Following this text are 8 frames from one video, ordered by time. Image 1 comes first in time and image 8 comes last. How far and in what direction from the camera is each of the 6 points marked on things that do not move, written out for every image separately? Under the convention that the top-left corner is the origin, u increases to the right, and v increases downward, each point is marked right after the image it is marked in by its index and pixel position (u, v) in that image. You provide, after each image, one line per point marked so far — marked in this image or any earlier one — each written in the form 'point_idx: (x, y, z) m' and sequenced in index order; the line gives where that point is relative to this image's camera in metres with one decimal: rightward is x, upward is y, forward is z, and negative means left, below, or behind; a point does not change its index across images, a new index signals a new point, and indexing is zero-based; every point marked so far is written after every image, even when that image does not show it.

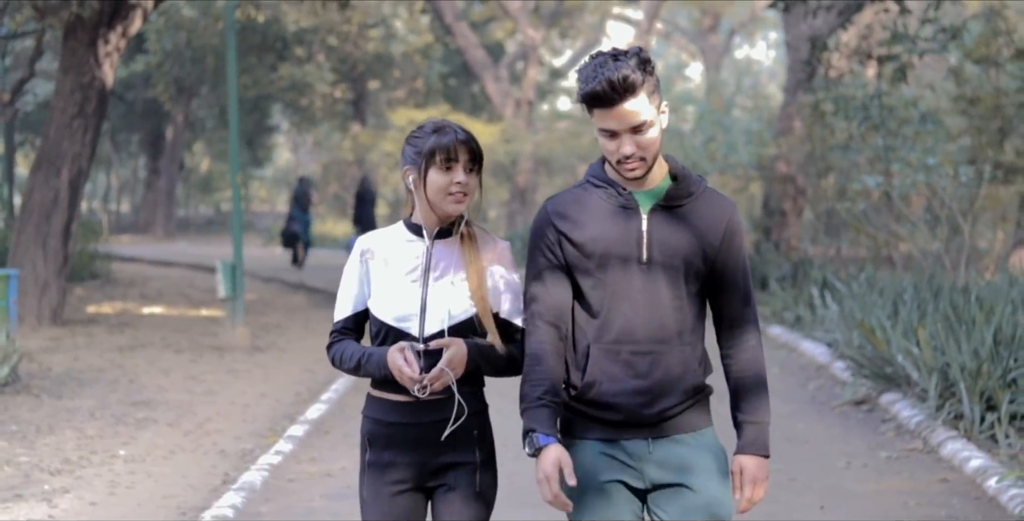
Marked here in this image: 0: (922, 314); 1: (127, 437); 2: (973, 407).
0: (+3.2, -0.4, +11.2) m
1: (-2.6, -1.2, +9.7) m
2: (+2.9, -0.9, +9.1) m
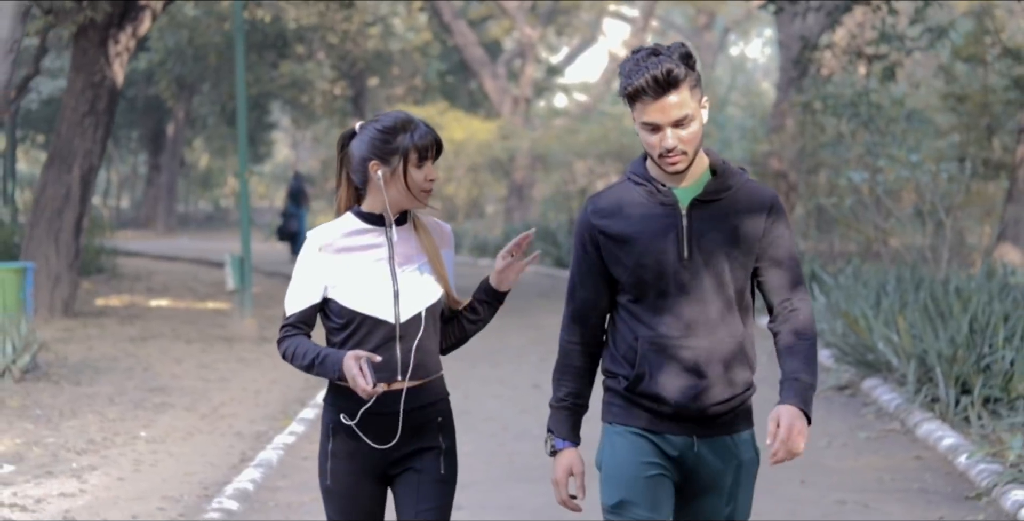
0: (+3.2, -0.3, +11.7) m
1: (-2.6, -1.1, +10.2) m
2: (+2.9, -0.9, +9.6) m
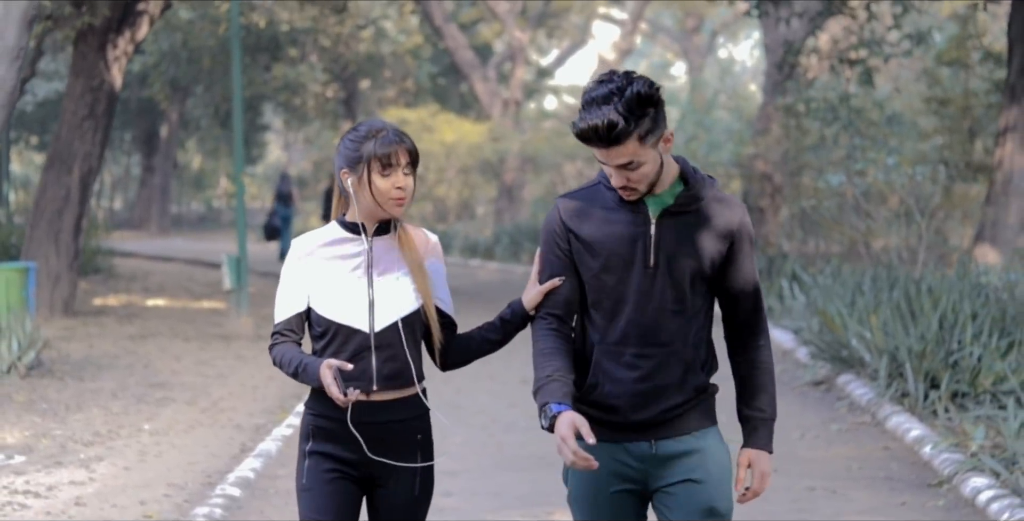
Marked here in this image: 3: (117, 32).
0: (+3.1, -0.3, +12.2) m
1: (-2.7, -1.1, +10.6) m
2: (+2.8, -0.9, +10.1) m
3: (-4.6, +2.7, +17.0) m
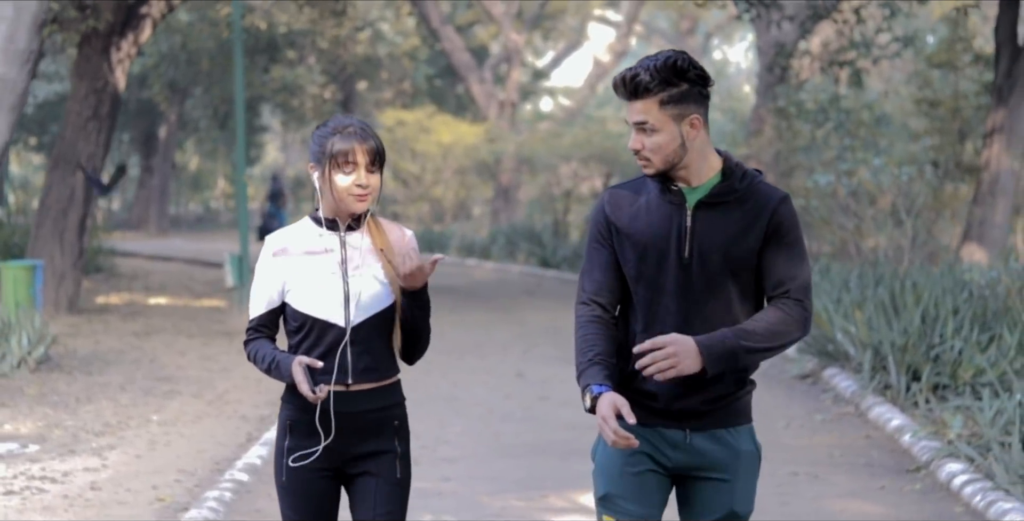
0: (+3.0, -0.3, +12.5) m
1: (-2.7, -1.1, +11.0) m
2: (+2.8, -0.8, +10.5) m
3: (-4.6, +2.7, +17.3) m
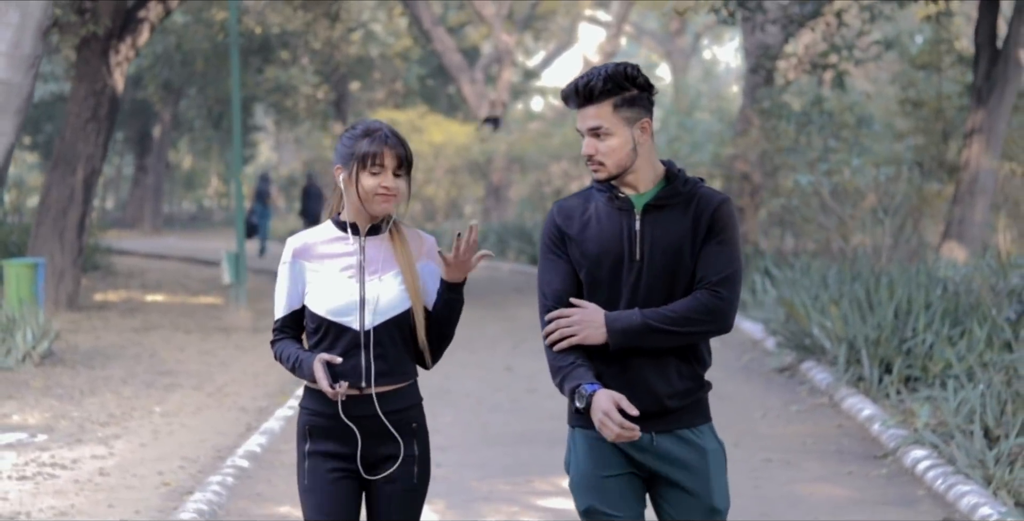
0: (+2.9, -0.3, +13.0) m
1: (-2.8, -1.1, +11.4) m
2: (+2.7, -0.8, +10.9) m
3: (-4.8, +2.7, +17.7) m
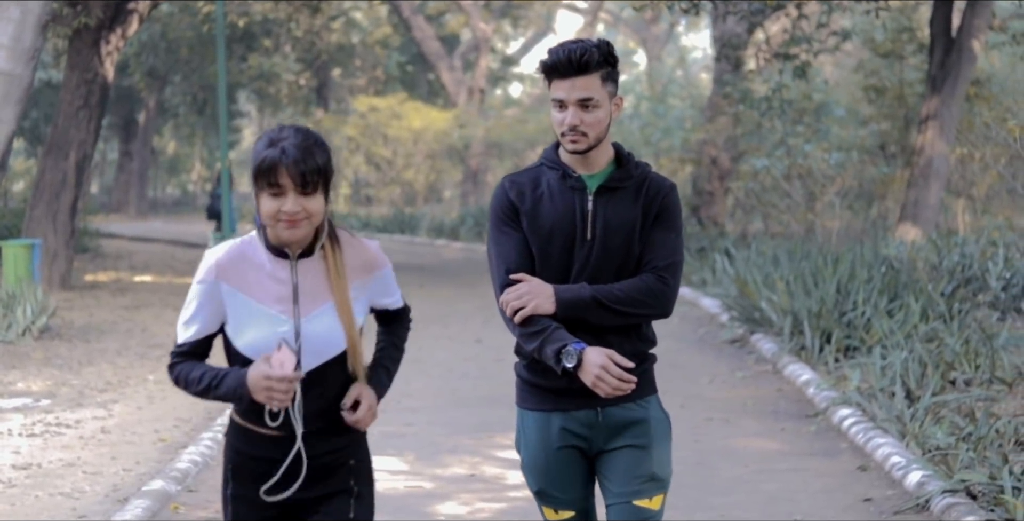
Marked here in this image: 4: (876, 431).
0: (+2.6, -0.1, +13.9) m
1: (-3.0, -0.9, +12.2) m
2: (+2.4, -0.6, +11.8) m
3: (-5.1, +2.9, +18.5) m
4: (+2.2, -1.0, +8.7) m
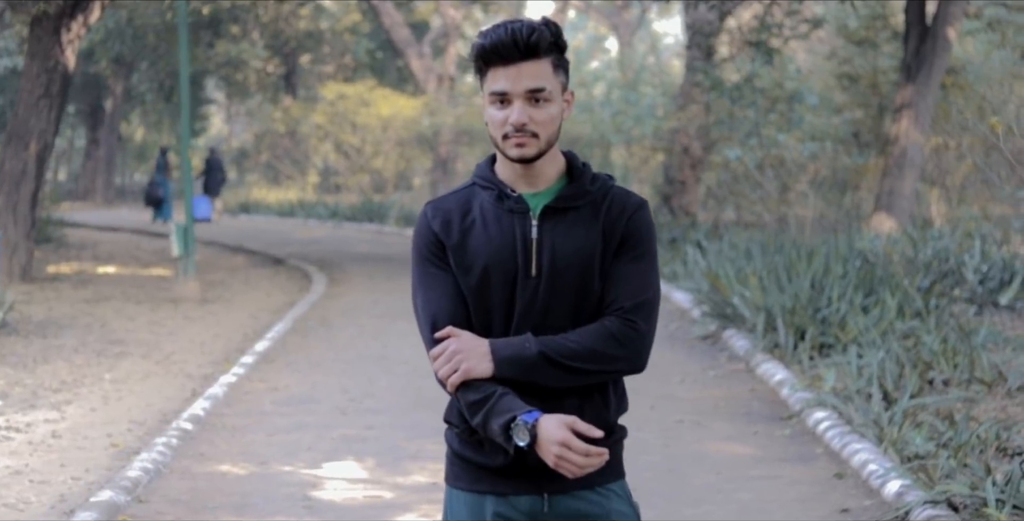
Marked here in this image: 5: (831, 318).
0: (+2.3, 0.0, +13.6) m
1: (-3.3, -0.9, +11.9) m
2: (+2.2, -0.6, +11.6) m
3: (-5.5, +3.0, +18.1) m
4: (+2.0, -1.0, +8.5) m
5: (+2.5, -0.4, +11.7) m
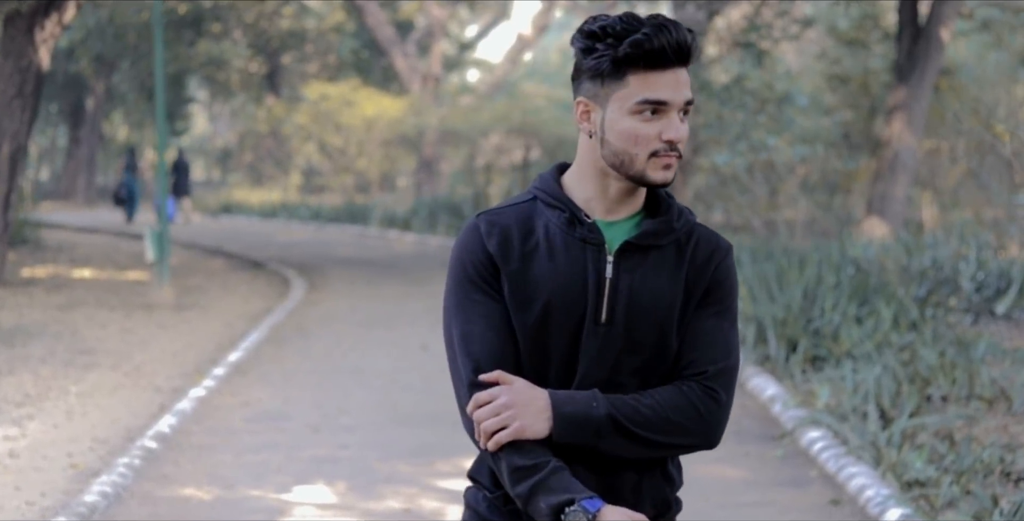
0: (+2.2, -0.1, +13.3) m
1: (-3.4, -0.9, +11.5) m
2: (+2.0, -0.7, +11.2) m
3: (-5.7, +3.0, +17.7) m
4: (+1.9, -1.1, +8.1) m
5: (+2.4, -0.5, +11.3) m
